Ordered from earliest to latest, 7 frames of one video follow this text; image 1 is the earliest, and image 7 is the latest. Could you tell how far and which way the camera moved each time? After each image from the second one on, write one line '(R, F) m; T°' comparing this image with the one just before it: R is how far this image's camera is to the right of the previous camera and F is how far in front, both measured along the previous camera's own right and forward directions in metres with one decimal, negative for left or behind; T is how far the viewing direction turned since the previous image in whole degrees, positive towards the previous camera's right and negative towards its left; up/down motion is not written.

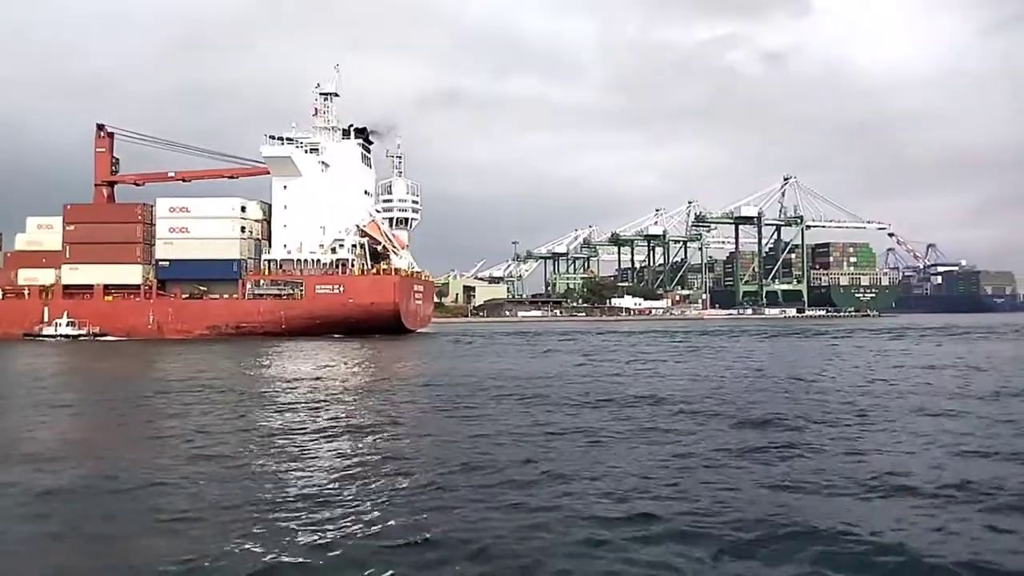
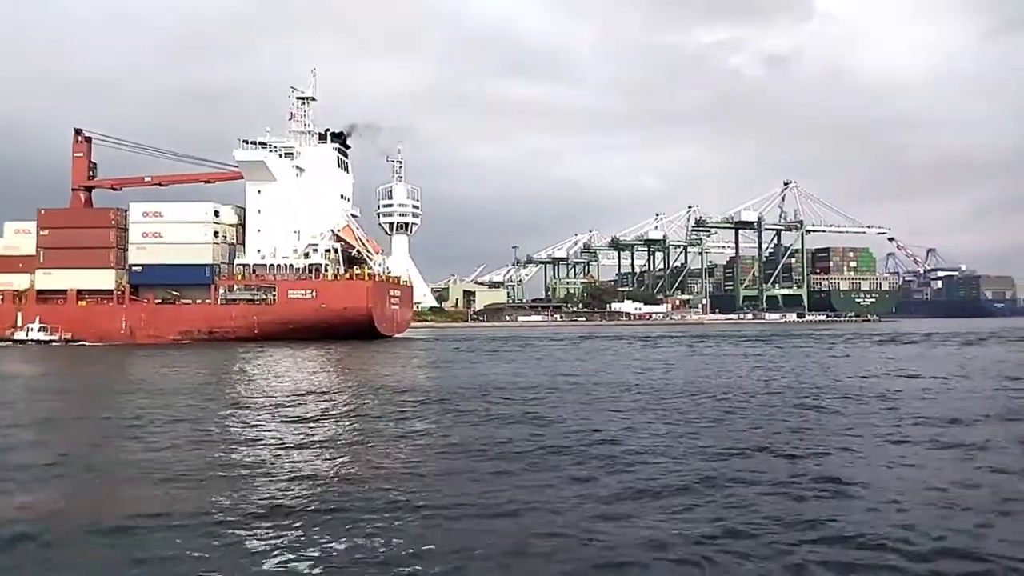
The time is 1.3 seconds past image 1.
(+0.8, +0.2) m; 0°
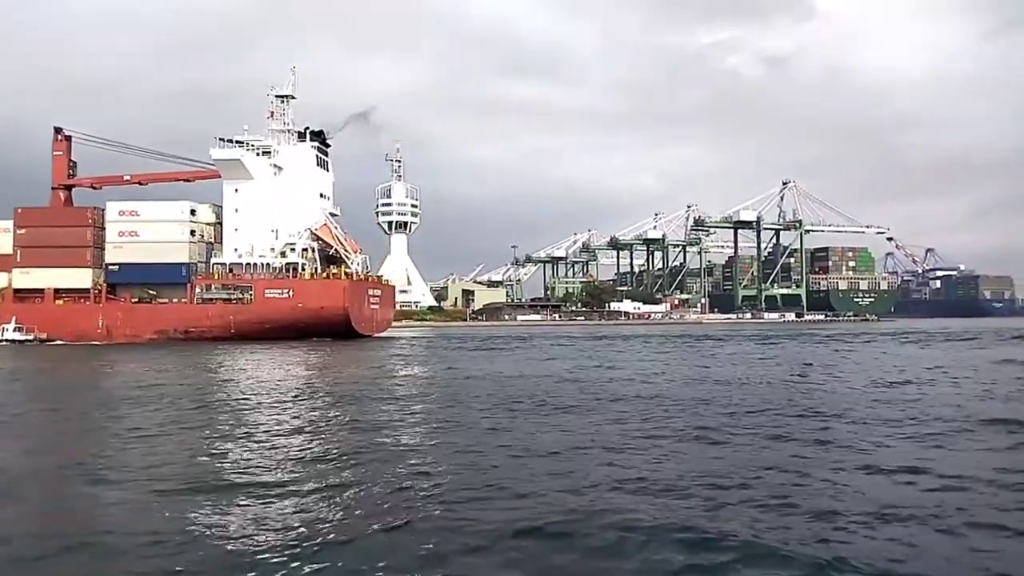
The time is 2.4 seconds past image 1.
(+0.7, +0.1) m; 0°
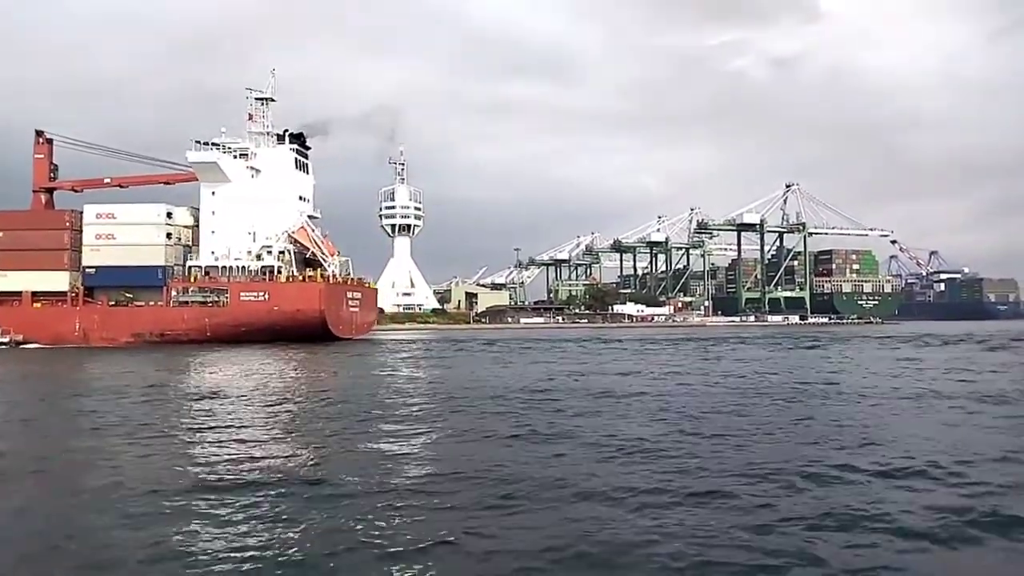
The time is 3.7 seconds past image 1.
(+0.8, +0.1) m; 0°
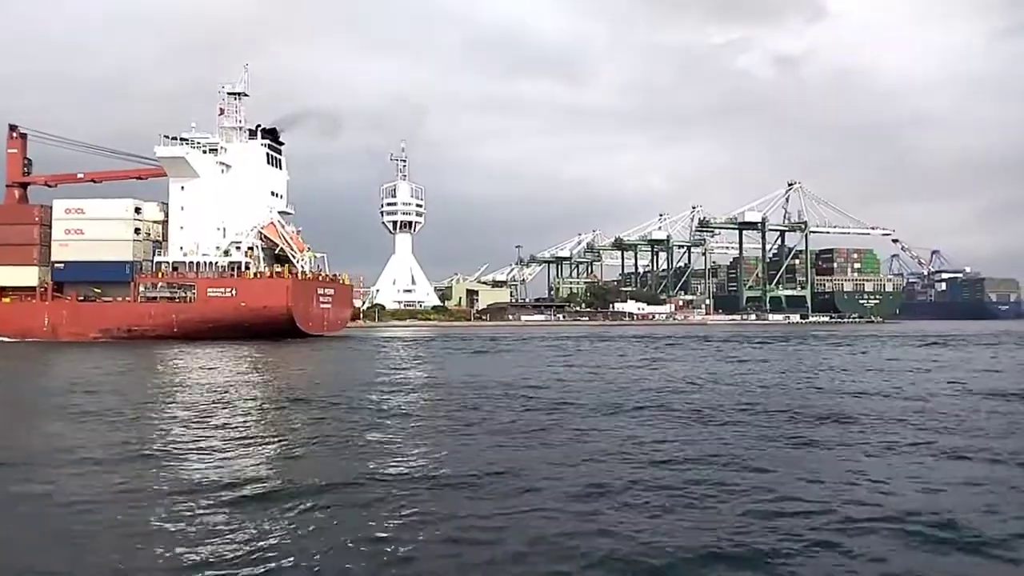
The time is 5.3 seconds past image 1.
(+1.0, +0.1) m; 0°
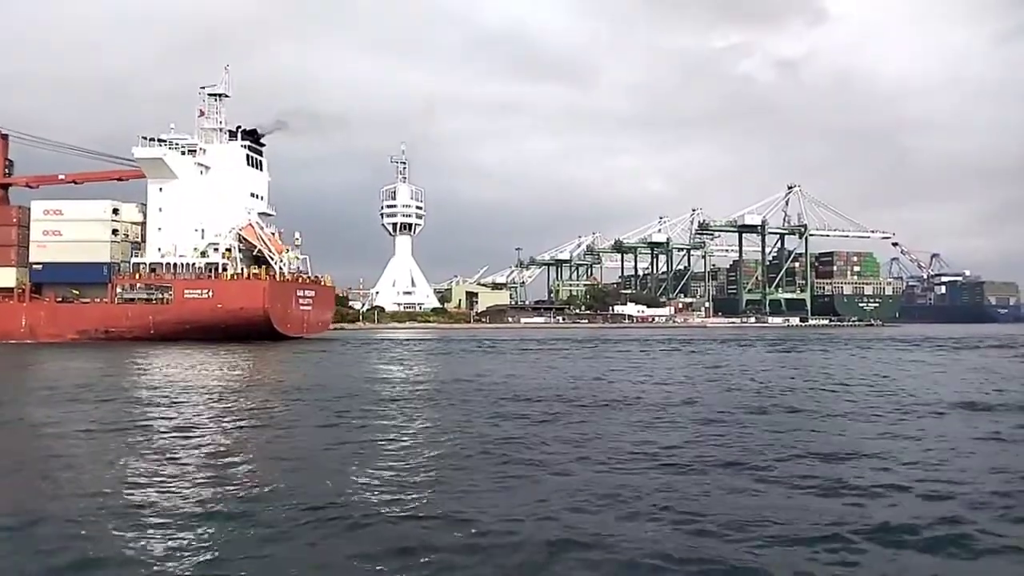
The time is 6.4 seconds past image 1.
(+0.7, +0.1) m; 0°
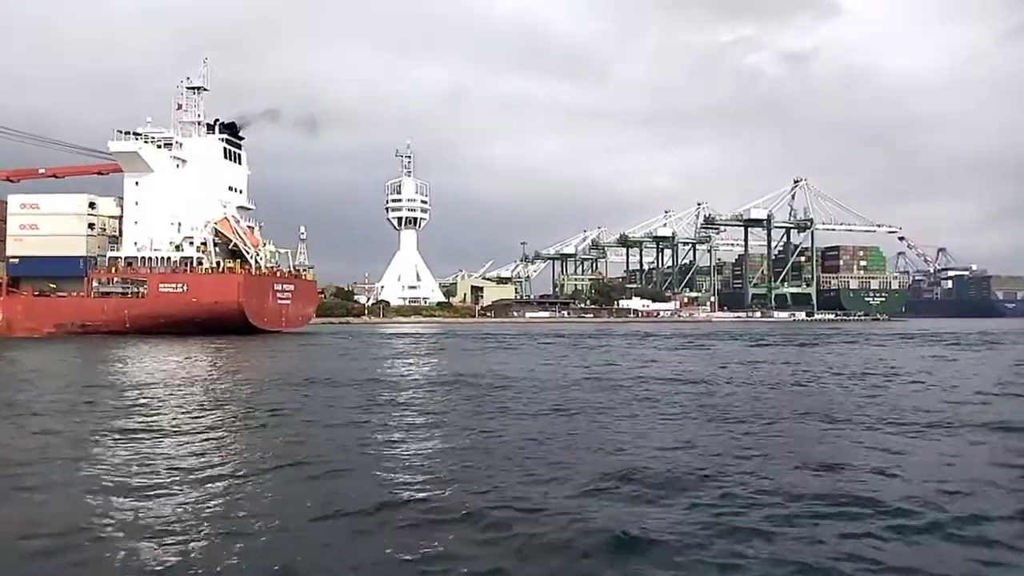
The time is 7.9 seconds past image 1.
(+0.9, +0.1) m; 0°
